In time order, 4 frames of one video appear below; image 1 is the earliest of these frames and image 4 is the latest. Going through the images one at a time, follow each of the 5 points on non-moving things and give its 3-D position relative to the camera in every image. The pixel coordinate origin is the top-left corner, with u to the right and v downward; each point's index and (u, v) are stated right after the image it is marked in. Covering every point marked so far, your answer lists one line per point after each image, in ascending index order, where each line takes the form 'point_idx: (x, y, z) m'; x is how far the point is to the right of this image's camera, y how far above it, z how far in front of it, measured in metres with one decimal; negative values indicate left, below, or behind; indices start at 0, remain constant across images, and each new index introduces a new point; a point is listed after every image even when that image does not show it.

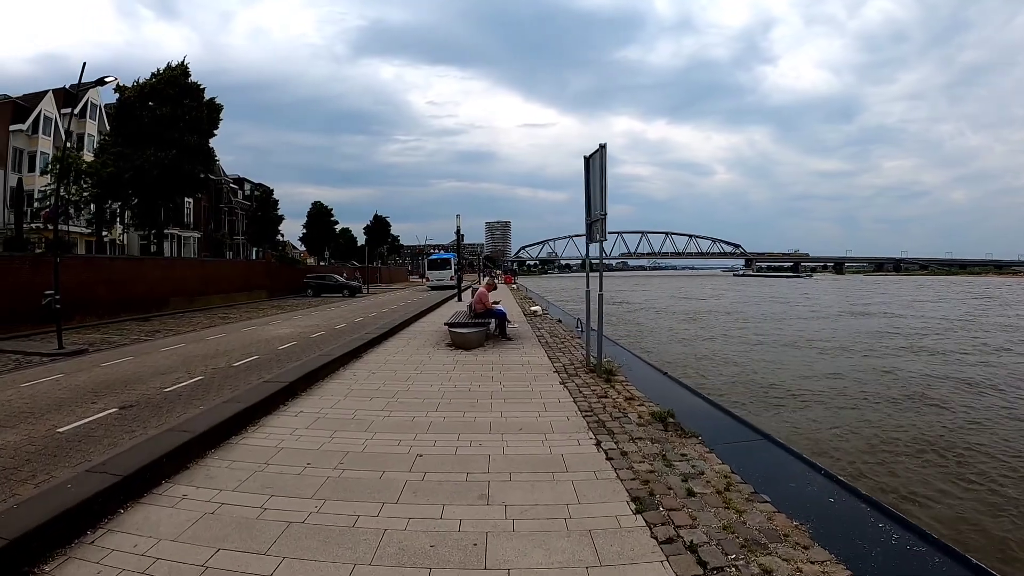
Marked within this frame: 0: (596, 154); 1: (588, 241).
0: (+1.1, +1.7, +7.0) m
1: (+1.0, +0.6, +7.2) m
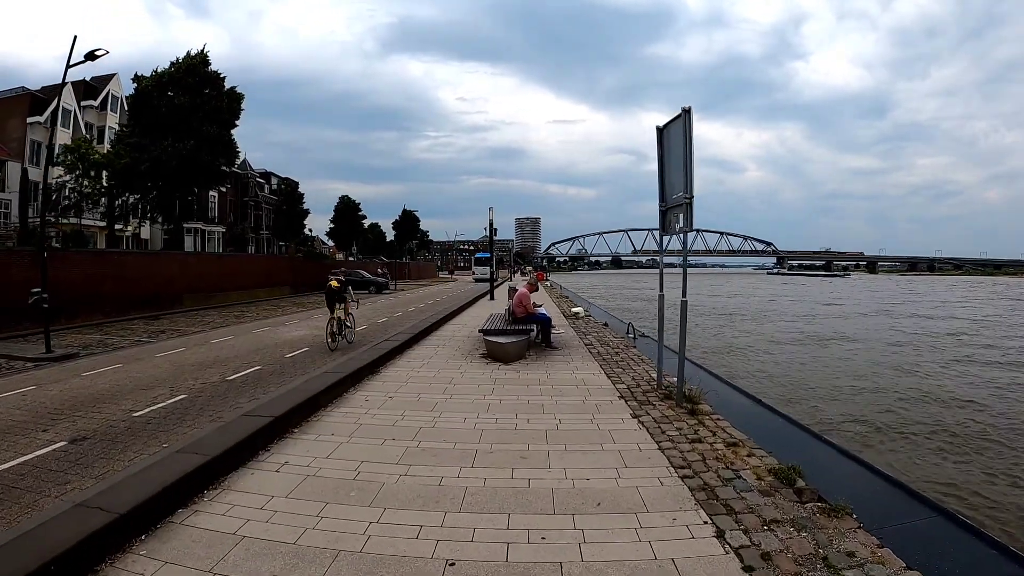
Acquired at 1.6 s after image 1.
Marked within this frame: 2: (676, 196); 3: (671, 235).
0: (+1.6, +1.7, +5.5) m
1: (+1.5, +0.6, +5.7) m
2: (+1.6, +0.9, +5.4) m
3: (+1.6, +0.5, +5.7) m
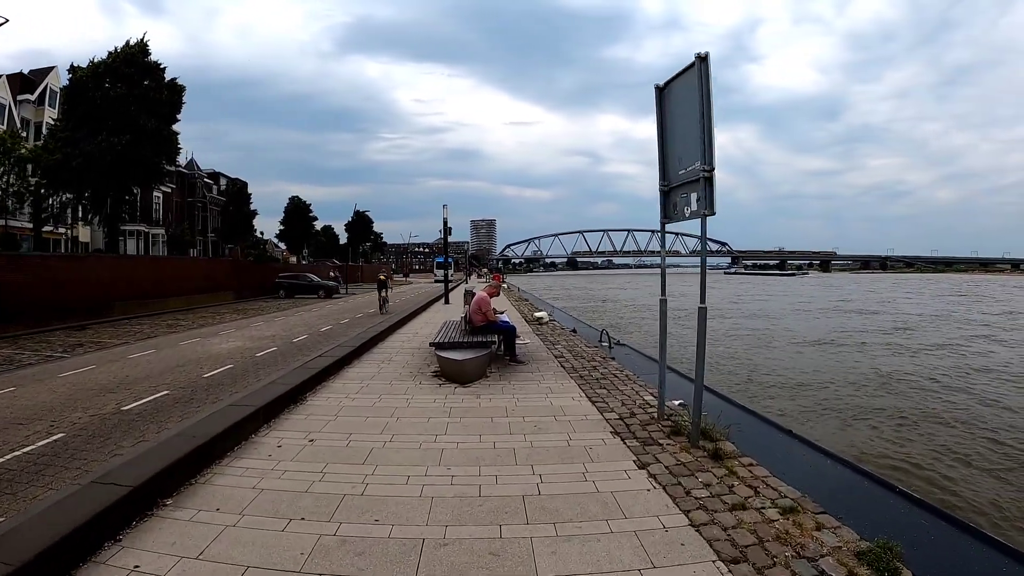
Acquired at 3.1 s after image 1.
0: (+1.3, +1.6, +4.3) m
1: (+1.2, +0.5, +4.5) m
2: (+1.3, +0.9, +4.2) m
3: (+1.3, +0.5, +4.4) m
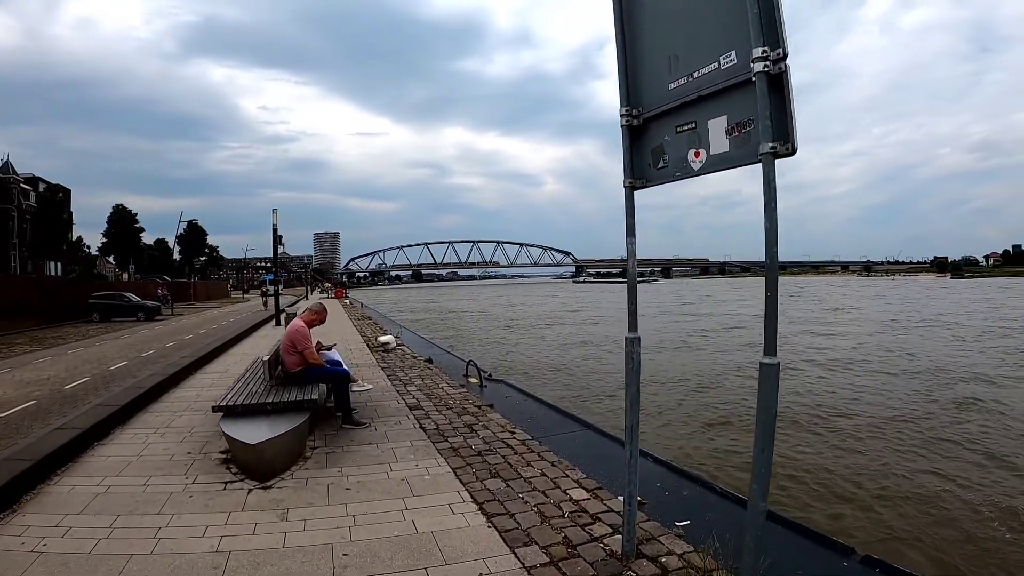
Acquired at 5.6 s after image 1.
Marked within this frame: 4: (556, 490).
0: (+0.6, +1.5, +2.2) m
1: (+0.5, +0.4, +2.4) m
2: (+0.6, +0.8, +2.1) m
3: (+0.6, +0.4, +2.3) m
4: (+0.3, -1.2, +3.5) m
